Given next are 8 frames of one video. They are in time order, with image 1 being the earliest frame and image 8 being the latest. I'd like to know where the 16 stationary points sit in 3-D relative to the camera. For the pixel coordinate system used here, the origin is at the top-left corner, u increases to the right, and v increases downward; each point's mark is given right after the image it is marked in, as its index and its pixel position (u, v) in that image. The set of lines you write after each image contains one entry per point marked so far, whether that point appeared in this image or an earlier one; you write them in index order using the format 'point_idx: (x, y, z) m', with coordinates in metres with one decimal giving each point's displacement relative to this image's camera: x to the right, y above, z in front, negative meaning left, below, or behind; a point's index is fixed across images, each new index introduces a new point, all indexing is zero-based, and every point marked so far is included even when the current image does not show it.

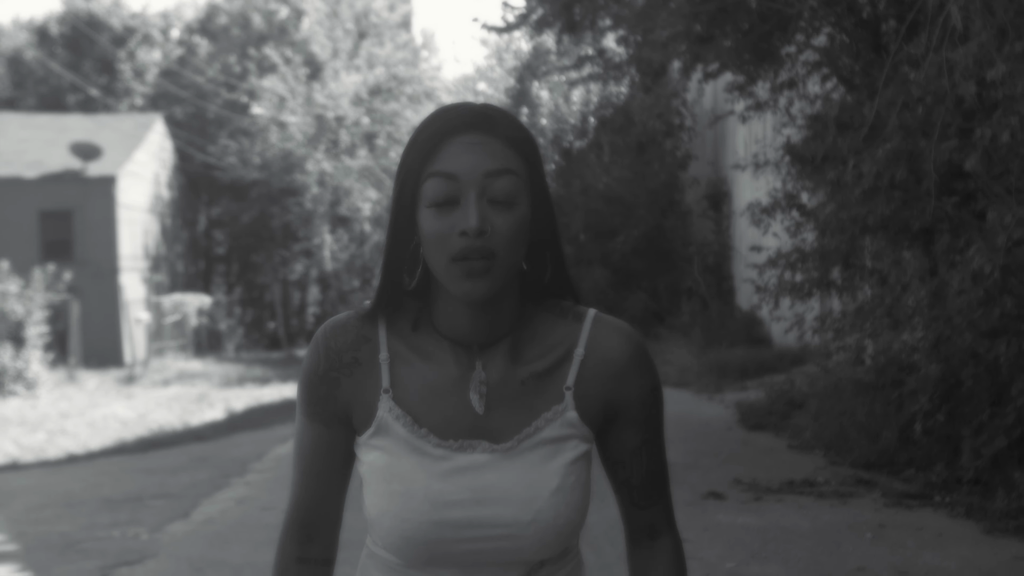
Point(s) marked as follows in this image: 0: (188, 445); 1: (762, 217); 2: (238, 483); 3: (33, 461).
0: (-2.5, -1.2, +10.7) m
1: (+1.9, +0.6, +10.7) m
2: (-1.6, -1.1, +8.0) m
3: (-3.4, -1.2, +10.2) m
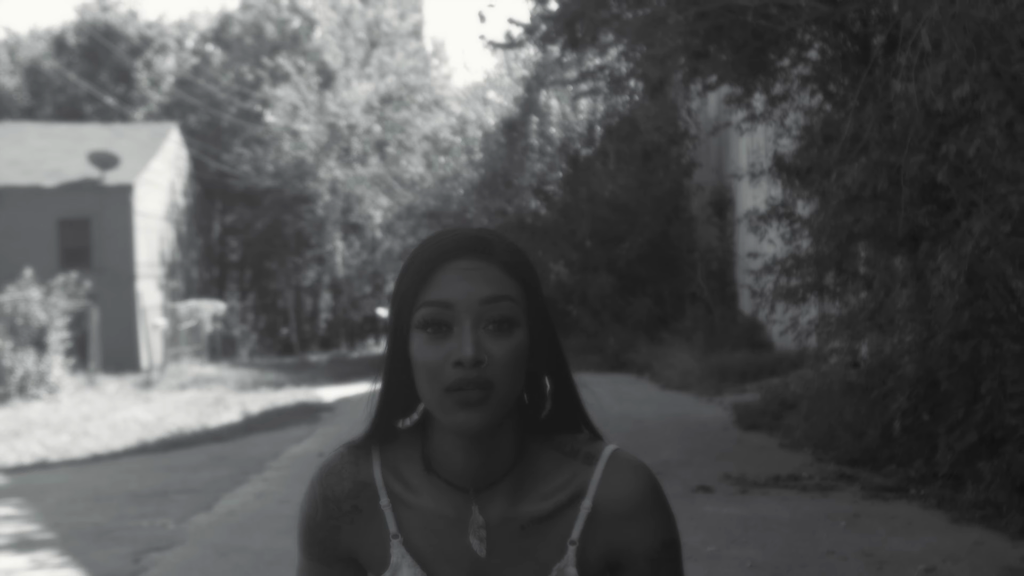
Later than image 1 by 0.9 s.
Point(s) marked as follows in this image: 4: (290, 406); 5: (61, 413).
0: (-2.4, -1.2, +11.2) m
1: (+2.0, +0.5, +11.2) m
2: (-1.5, -1.1, +8.4) m
3: (-3.4, -1.3, +10.7) m
4: (-2.6, -1.4, +16.5) m
5: (-5.0, -1.4, +16.0) m
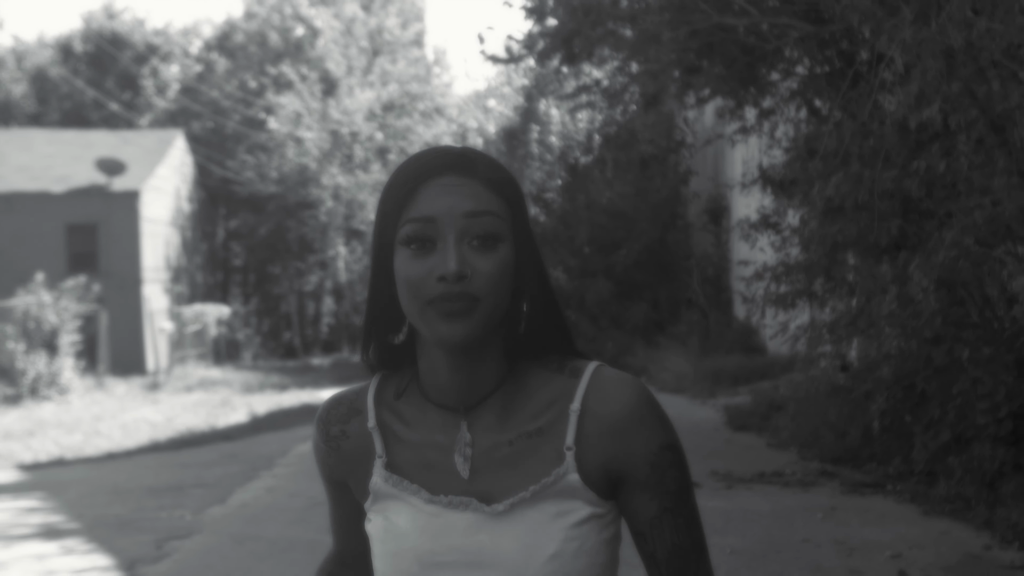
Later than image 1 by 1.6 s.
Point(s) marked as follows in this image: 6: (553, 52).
0: (-2.4, -1.3, +11.6) m
1: (+2.0, +0.5, +11.6) m
2: (-1.5, -1.2, +8.8) m
3: (-3.4, -1.3, +11.1) m
4: (-2.6, -1.4, +16.9) m
5: (-5.0, -1.5, +16.4) m
6: (+0.3, +1.7, +10.3) m
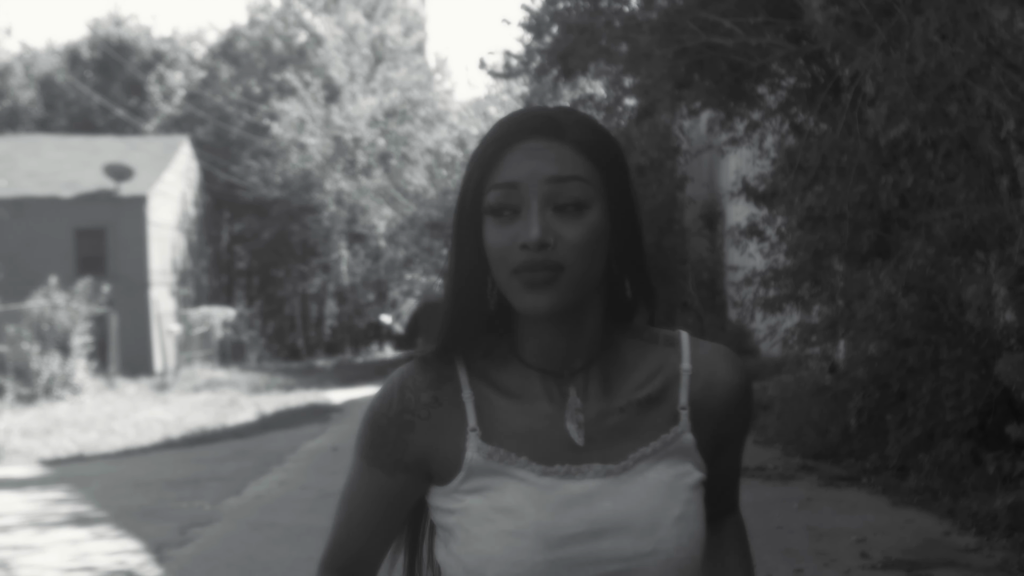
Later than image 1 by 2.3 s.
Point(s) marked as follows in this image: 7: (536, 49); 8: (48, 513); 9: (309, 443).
0: (-2.4, -1.3, +12.1) m
1: (+2.0, +0.4, +12.1) m
2: (-1.6, -1.2, +9.3) m
3: (-3.4, -1.4, +11.6) m
4: (-2.6, -1.5, +17.4) m
5: (-5.0, -1.5, +16.9) m
6: (+0.3, +1.7, +10.8) m
7: (+0.2, +1.9, +11.2) m
8: (-2.5, -1.2, +7.6) m
9: (-1.7, -1.3, +11.4) m
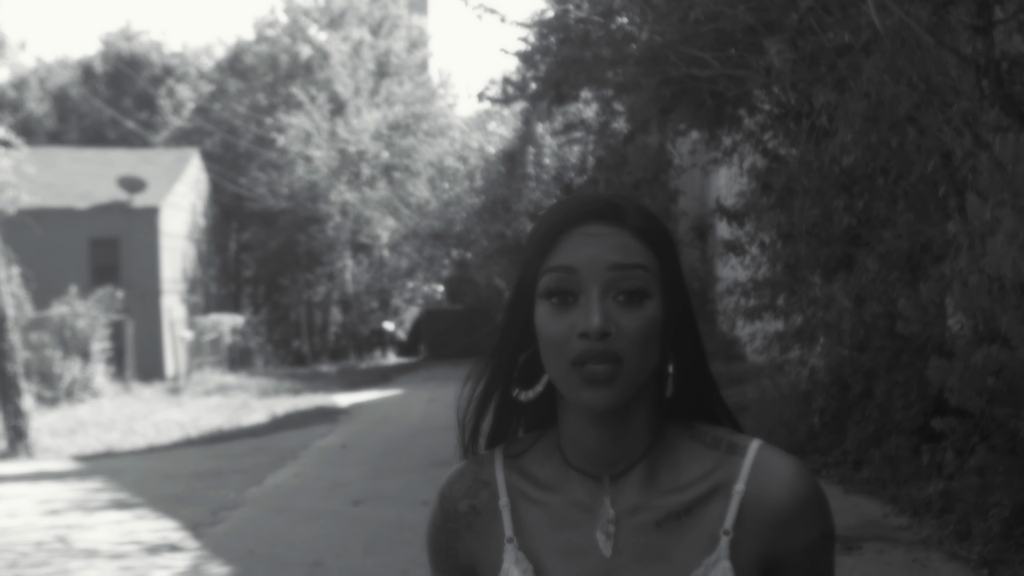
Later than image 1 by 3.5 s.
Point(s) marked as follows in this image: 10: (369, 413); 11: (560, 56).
0: (-2.5, -1.4, +13.0) m
1: (+1.9, +0.3, +13.0) m
2: (-1.6, -1.3, +10.2) m
3: (-3.4, -1.4, +12.4) m
4: (-2.6, -1.6, +18.2) m
5: (-5.0, -1.6, +17.8) m
6: (+0.3, +1.6, +11.7) m
7: (+0.1, +1.8, +12.1) m
8: (-2.5, -1.3, +8.5) m
9: (-1.7, -1.3, +12.3) m
10: (-1.7, -1.5, +17.1) m
11: (+0.4, +1.8, +11.0) m
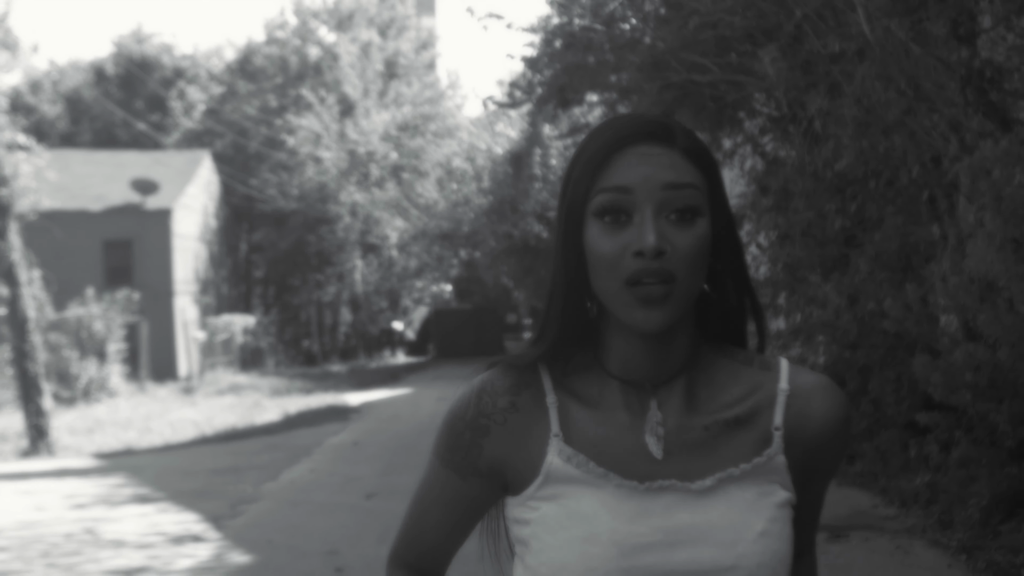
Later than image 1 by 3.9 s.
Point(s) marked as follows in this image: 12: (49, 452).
0: (-2.4, -1.4, +13.3) m
1: (+2.0, +0.3, +13.3) m
2: (-1.5, -1.3, +10.5) m
3: (-3.4, -1.5, +12.8) m
4: (-2.5, -1.6, +18.6) m
5: (-4.9, -1.7, +18.1) m
6: (+0.3, +1.6, +12.0) m
7: (+0.2, +1.8, +12.4) m
8: (-2.5, -1.3, +8.8) m
9: (-1.6, -1.3, +12.7) m
10: (-1.7, -1.5, +17.4) m
11: (+0.4, +1.8, +11.3) m
12: (-5.9, -2.1, +18.1) m
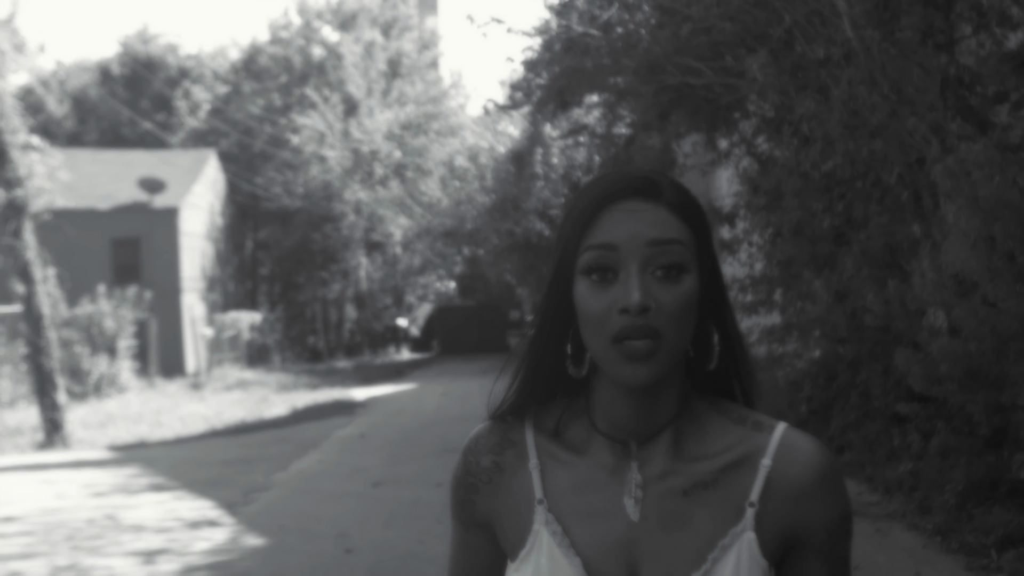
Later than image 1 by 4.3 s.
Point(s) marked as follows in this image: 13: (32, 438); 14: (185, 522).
0: (-2.4, -1.4, +13.7) m
1: (+2.0, +0.4, +13.6) m
2: (-1.5, -1.3, +10.9) m
3: (-3.3, -1.4, +13.1) m
4: (-2.5, -1.5, +18.9) m
5: (-4.9, -1.6, +18.5) m
6: (+0.3, +1.6, +12.4) m
7: (+0.2, +1.8, +12.7) m
8: (-2.5, -1.3, +9.2) m
9: (-1.6, -1.3, +13.0) m
10: (-1.6, -1.5, +17.8) m
11: (+0.4, +1.8, +11.6) m
12: (-5.9, -2.1, +18.5) m
13: (-6.8, -2.1, +19.9) m
14: (-1.8, -1.3, +7.8) m
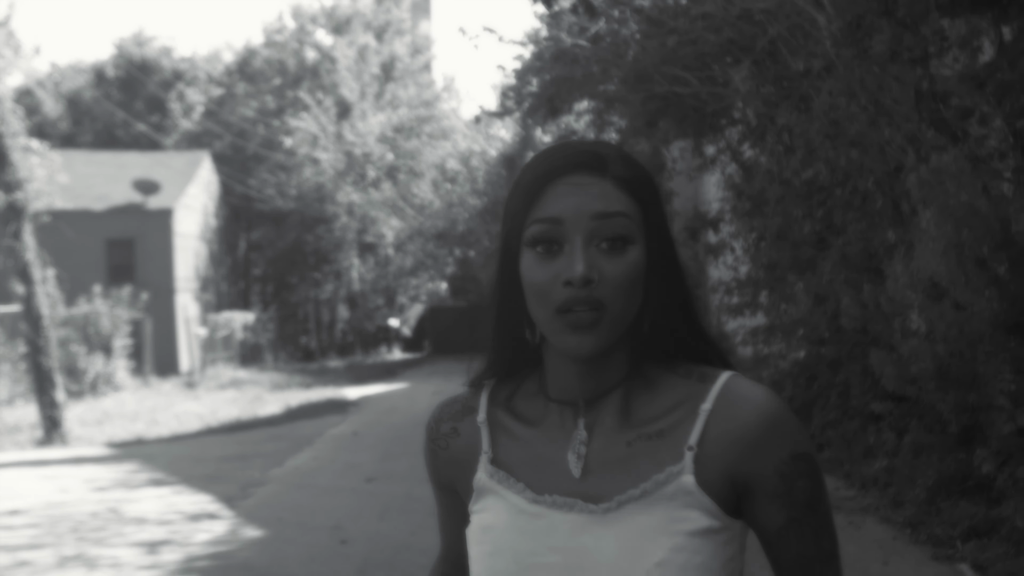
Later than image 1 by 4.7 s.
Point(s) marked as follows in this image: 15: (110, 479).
0: (-2.5, -1.4, +13.9) m
1: (+1.9, +0.3, +13.9) m
2: (-1.6, -1.3, +11.2) m
3: (-3.4, -1.4, +13.4) m
4: (-2.6, -1.5, +19.2) m
5: (-5.0, -1.6, +18.8) m
6: (+0.2, +1.6, +12.6) m
7: (+0.1, +1.8, +13.0) m
8: (-2.6, -1.3, +9.5) m
9: (-1.7, -1.3, +13.3) m
10: (-1.7, -1.5, +18.0) m
11: (+0.3, +1.8, +11.9) m
12: (-6.0, -2.1, +18.7) m
13: (-6.9, -2.1, +20.1) m
14: (-1.9, -1.3, +8.0) m
15: (-2.7, -1.3, +9.5) m
